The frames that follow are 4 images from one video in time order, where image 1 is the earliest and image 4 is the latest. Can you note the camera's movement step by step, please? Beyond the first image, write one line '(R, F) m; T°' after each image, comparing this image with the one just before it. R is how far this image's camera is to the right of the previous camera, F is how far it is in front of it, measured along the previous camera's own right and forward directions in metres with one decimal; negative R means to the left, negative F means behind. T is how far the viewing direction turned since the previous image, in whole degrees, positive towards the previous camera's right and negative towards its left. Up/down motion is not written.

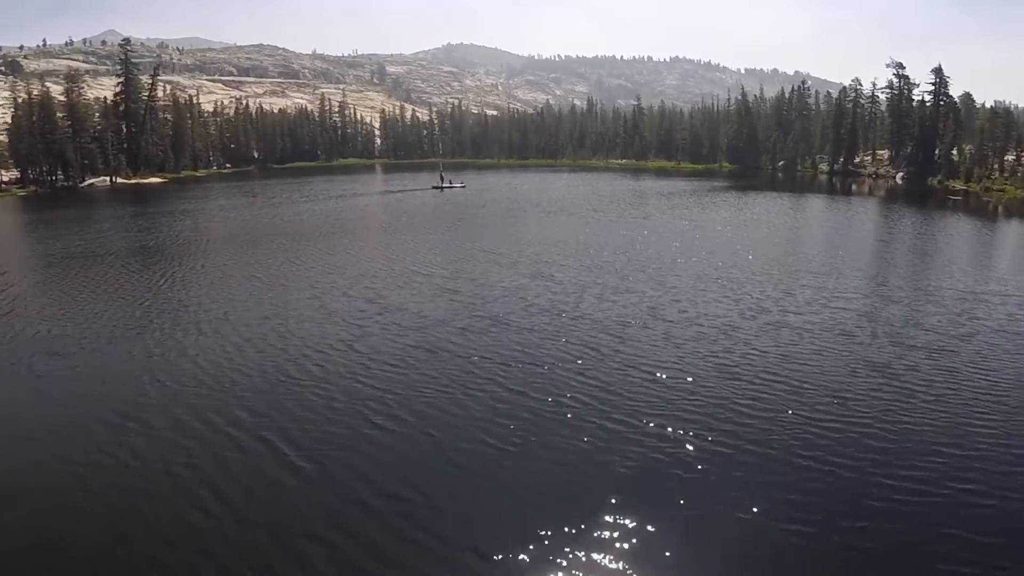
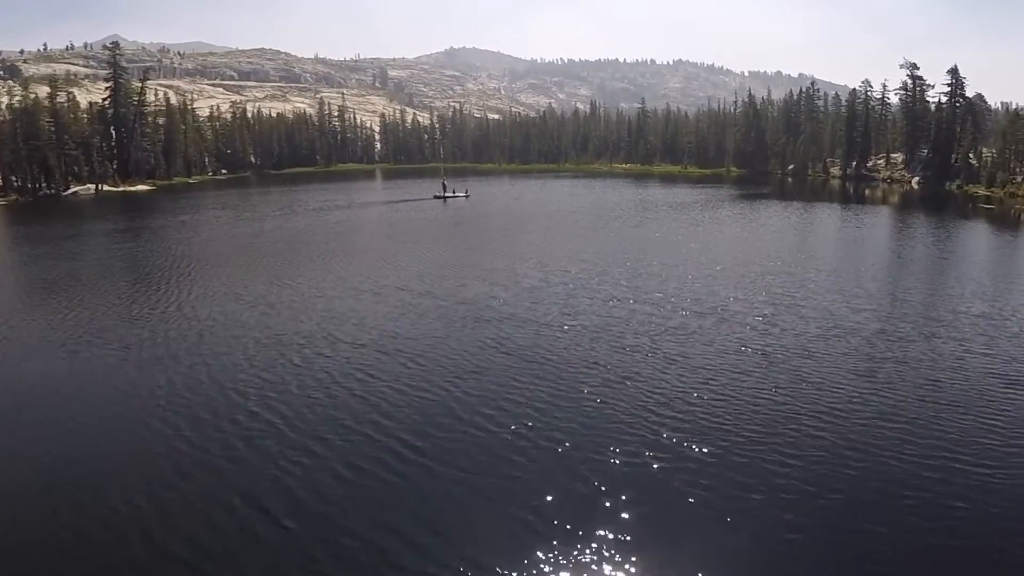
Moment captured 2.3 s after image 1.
(+0.7, +4.9) m; 0°
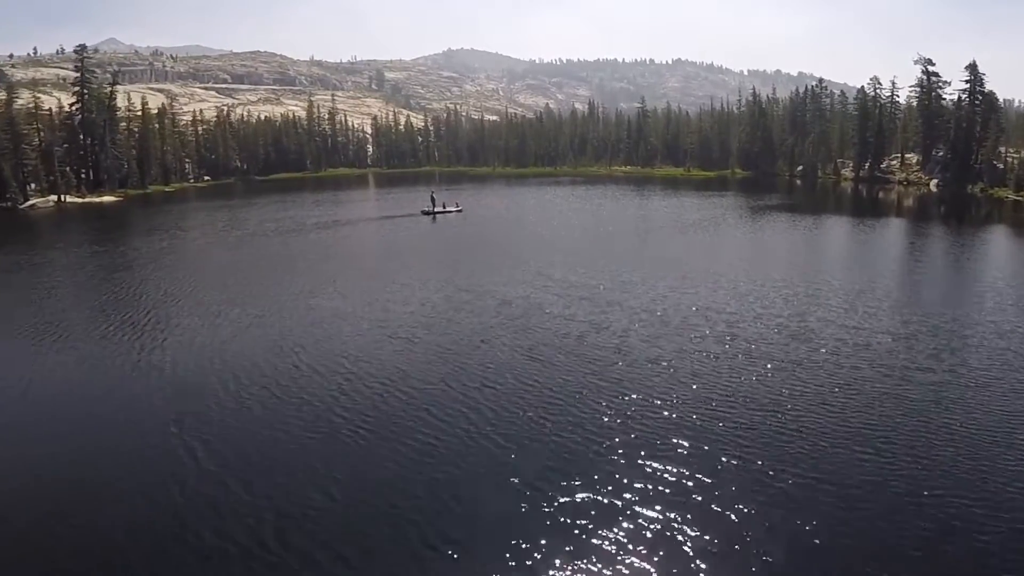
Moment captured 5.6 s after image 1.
(+1.3, +8.3) m; 0°
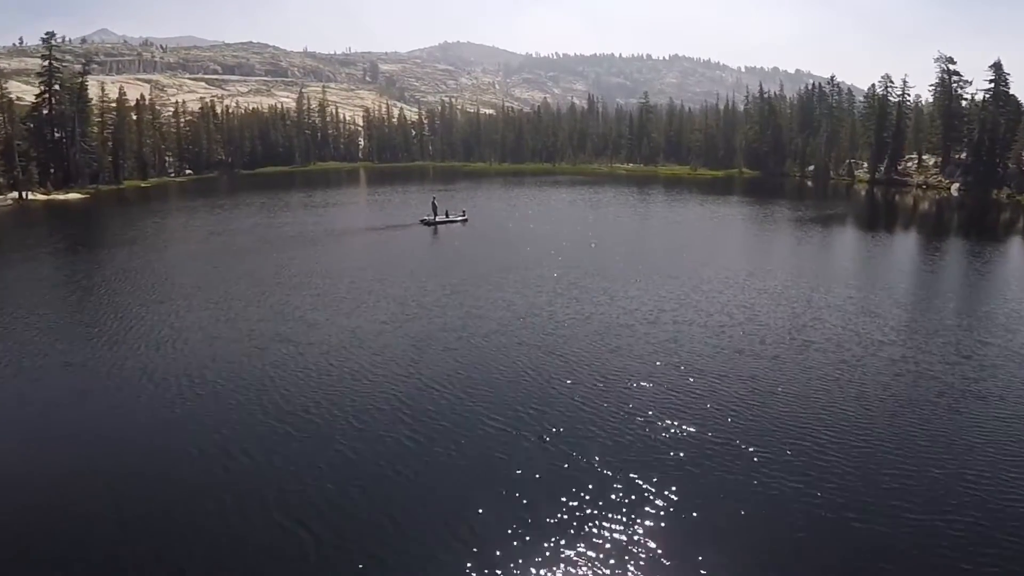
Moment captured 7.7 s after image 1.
(-0.6, +7.9) m; 0°
